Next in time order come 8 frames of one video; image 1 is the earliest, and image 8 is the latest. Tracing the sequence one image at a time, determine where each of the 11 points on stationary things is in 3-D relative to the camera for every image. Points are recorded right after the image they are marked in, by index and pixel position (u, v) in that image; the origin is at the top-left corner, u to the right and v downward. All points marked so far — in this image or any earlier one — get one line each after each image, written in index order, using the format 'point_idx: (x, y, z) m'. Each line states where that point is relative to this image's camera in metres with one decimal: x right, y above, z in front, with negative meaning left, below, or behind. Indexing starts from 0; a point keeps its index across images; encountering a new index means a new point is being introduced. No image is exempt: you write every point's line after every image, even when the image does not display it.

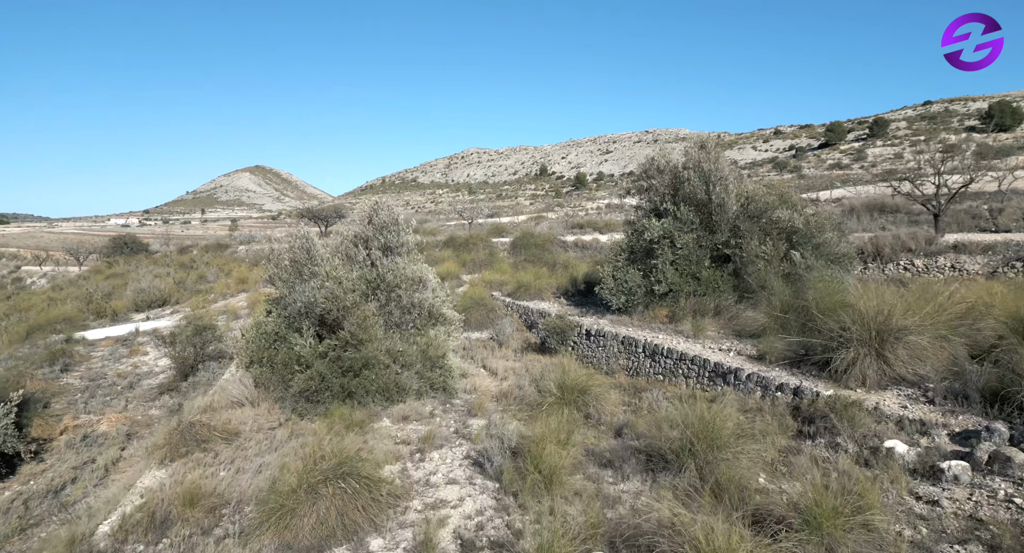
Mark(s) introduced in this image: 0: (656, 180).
0: (+2.9, +2.0, +12.2) m
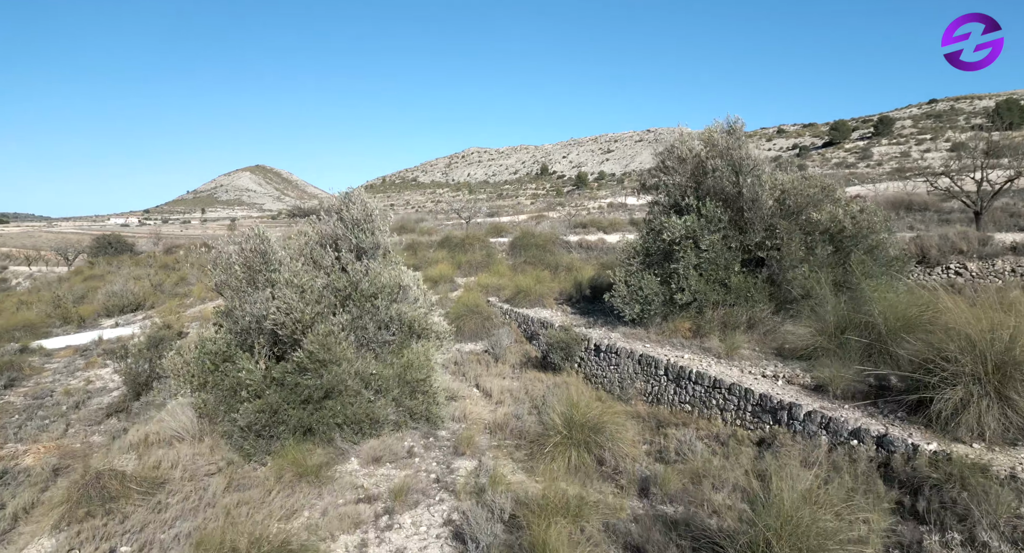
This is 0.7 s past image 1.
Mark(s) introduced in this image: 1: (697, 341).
0: (+2.9, +1.9, +10.5) m
1: (+2.9, -1.0, +9.3) m
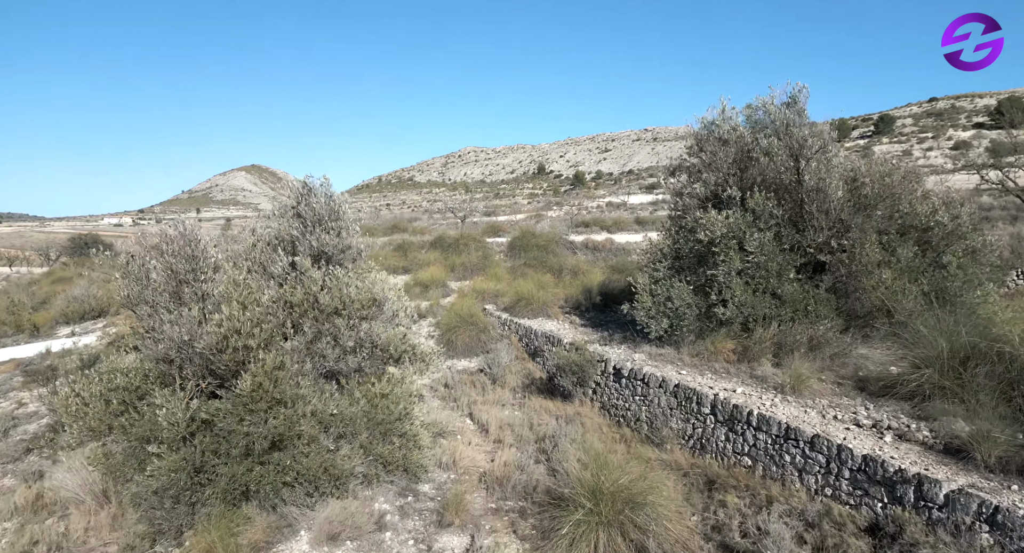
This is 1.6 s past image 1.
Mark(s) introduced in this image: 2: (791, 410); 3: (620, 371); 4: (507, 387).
0: (+2.9, +1.8, +8.6) m
1: (+2.9, -1.1, +7.5) m
2: (+2.7, -1.3, +5.9) m
3: (+1.5, -1.3, +8.4) m
4: (-0.1, -2.0, +10.4) m
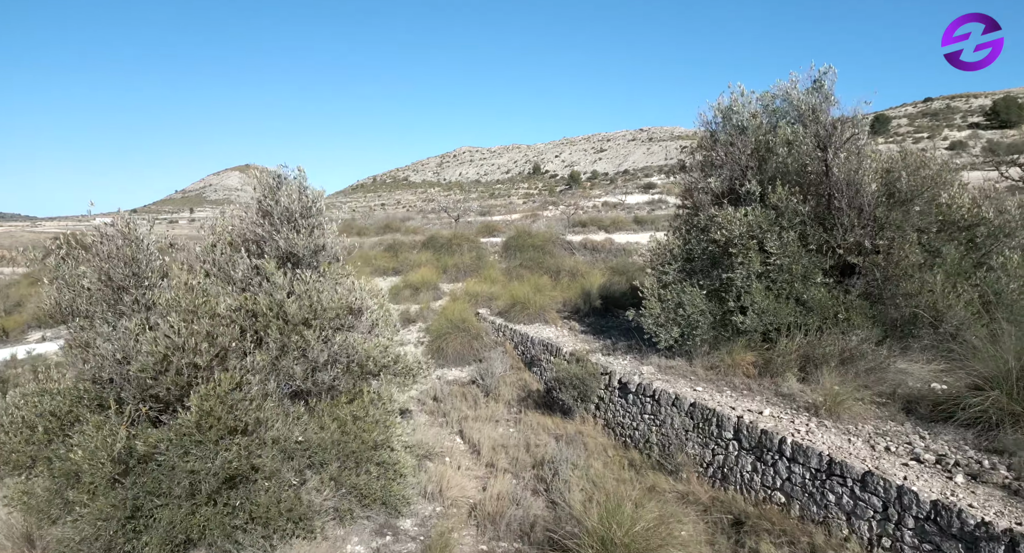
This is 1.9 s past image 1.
0: (+2.8, +1.7, +7.8) m
1: (+2.8, -1.2, +6.6) m
2: (+2.7, -1.4, +5.0) m
3: (+1.5, -1.4, +7.6) m
4: (-0.2, -2.0, +9.5) m
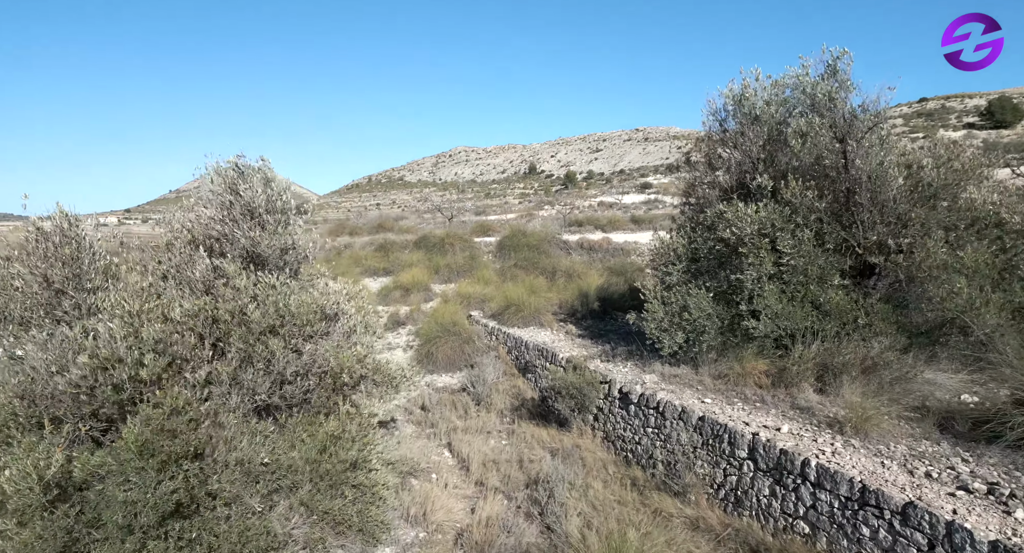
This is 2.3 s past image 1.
0: (+2.7, +1.7, +7.2) m
1: (+2.7, -1.2, +6.1) m
2: (+2.6, -1.4, +4.5) m
3: (+1.4, -1.4, +7.0) m
4: (-0.3, -2.0, +9.0) m
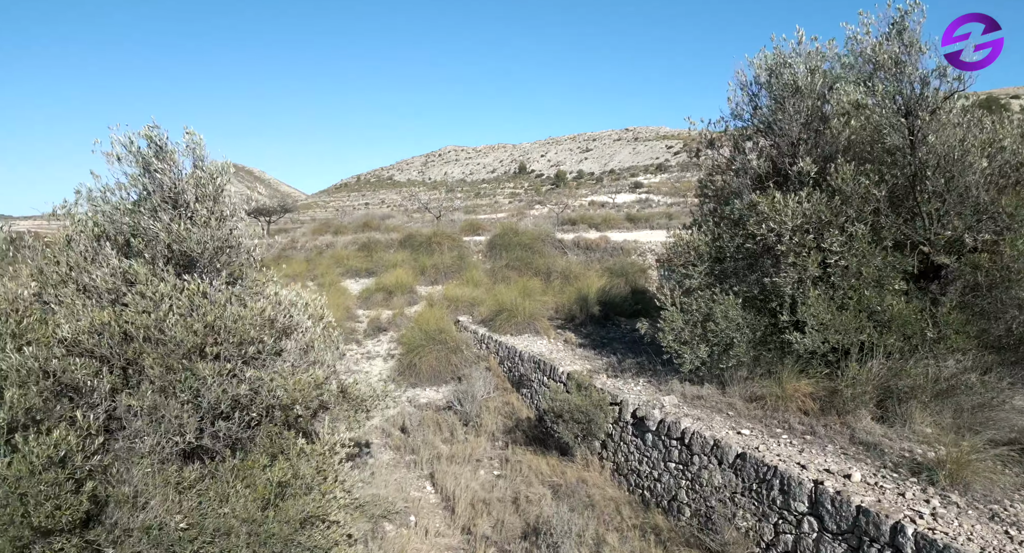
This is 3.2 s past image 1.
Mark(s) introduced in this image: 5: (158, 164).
0: (+2.7, +1.7, +6.1) m
1: (+2.7, -1.2, +5.0) m
2: (+2.6, -1.4, +3.4) m
3: (+1.3, -1.4, +5.9) m
4: (-0.4, -2.1, +7.8) m
5: (-2.8, +0.9, +4.8) m
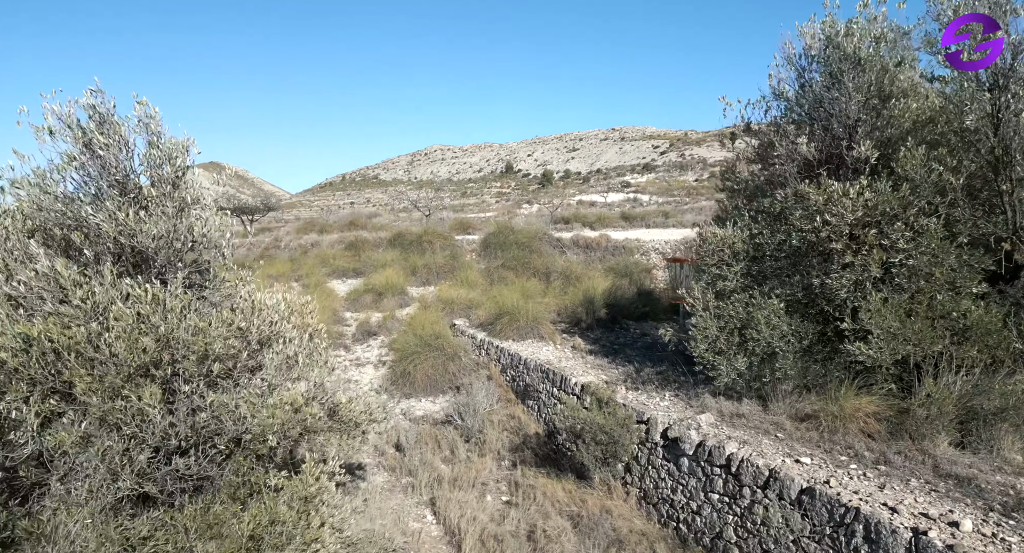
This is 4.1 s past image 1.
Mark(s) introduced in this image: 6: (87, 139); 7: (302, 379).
0: (+2.8, +1.7, +5.4) m
1: (+2.8, -1.2, +4.3) m
2: (+2.8, -1.4, +2.6) m
3: (+1.4, -1.4, +5.2) m
4: (-0.3, -2.1, +7.0) m
5: (-2.7, +0.9, +3.9) m
6: (-2.8, +0.9, +3.9) m
7: (-1.6, -0.7, +4.4) m
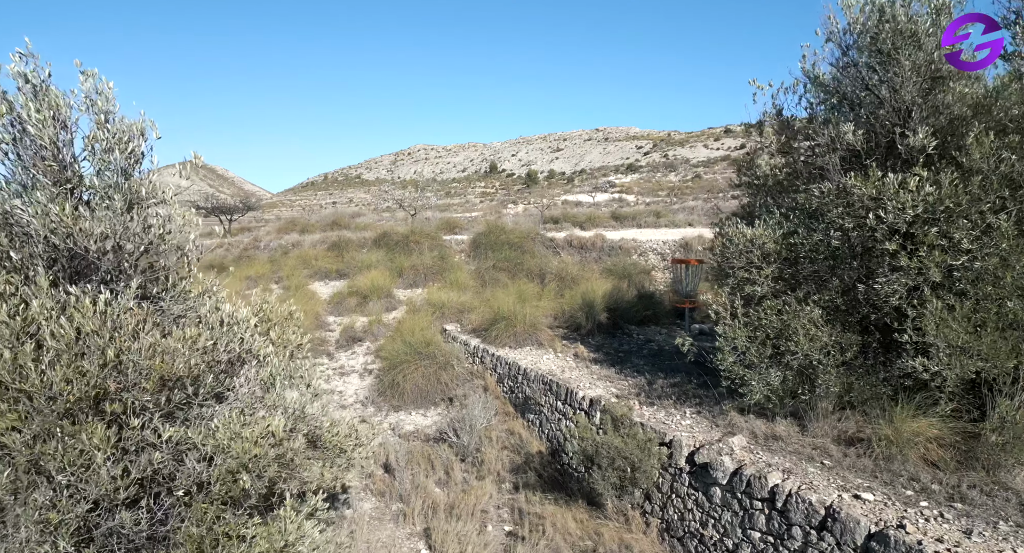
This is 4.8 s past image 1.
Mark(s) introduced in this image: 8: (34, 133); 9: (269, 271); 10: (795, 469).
0: (+2.8, +1.6, +4.8) m
1: (+2.9, -1.3, +3.7) m
2: (+2.9, -1.5, +2.1) m
3: (+1.5, -1.5, +4.5) m
4: (-0.2, -2.1, +6.4) m
5: (-2.6, +0.8, +3.2) m
6: (-2.7, +0.9, +3.2) m
7: (-1.5, -0.8, +3.7) m
8: (-2.5, +0.7, +3.2) m
9: (-6.8, +0.2, +16.6) m
10: (+2.0, -1.4, +4.3) m
